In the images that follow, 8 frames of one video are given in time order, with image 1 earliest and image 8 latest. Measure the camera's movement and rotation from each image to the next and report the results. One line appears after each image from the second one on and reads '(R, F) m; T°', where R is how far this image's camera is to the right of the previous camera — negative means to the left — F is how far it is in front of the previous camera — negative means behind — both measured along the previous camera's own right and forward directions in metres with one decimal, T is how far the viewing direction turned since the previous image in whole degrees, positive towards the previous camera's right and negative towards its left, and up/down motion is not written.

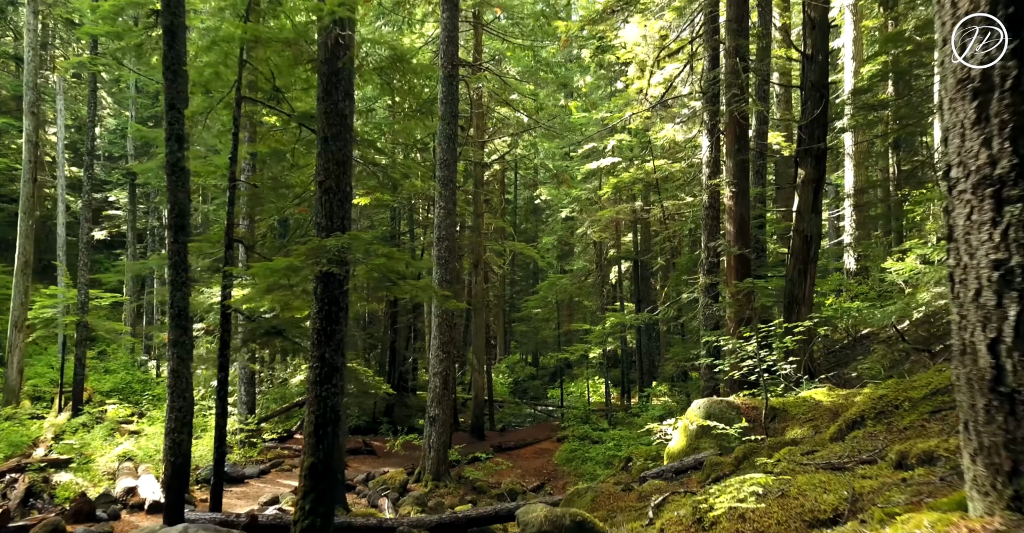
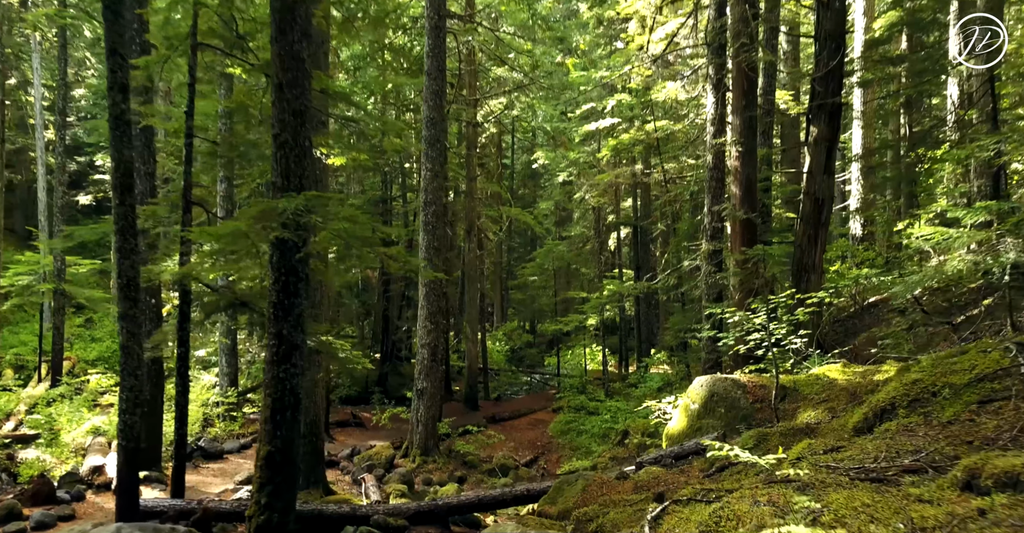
(+0.2, +0.9) m; 0°
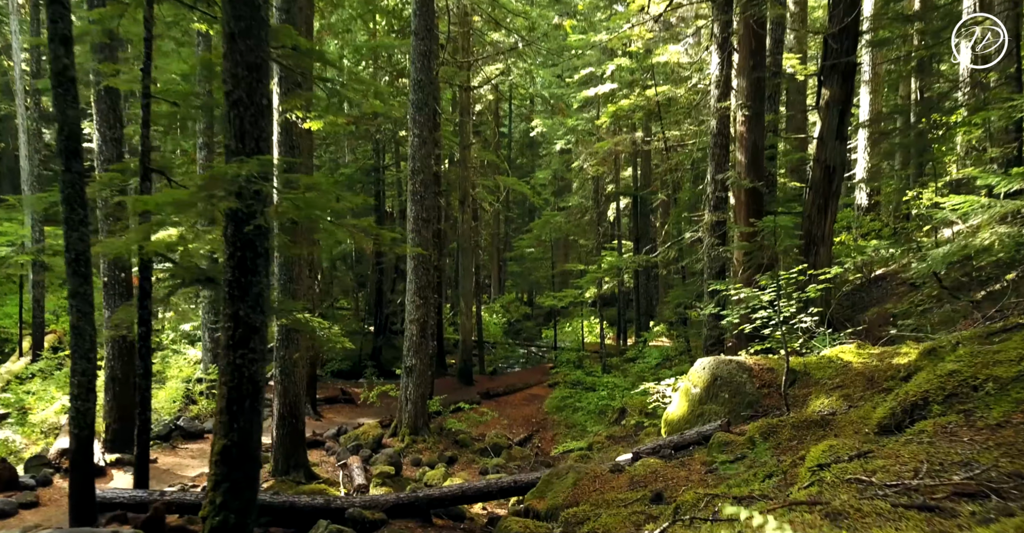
(+0.1, +0.7) m; 0°
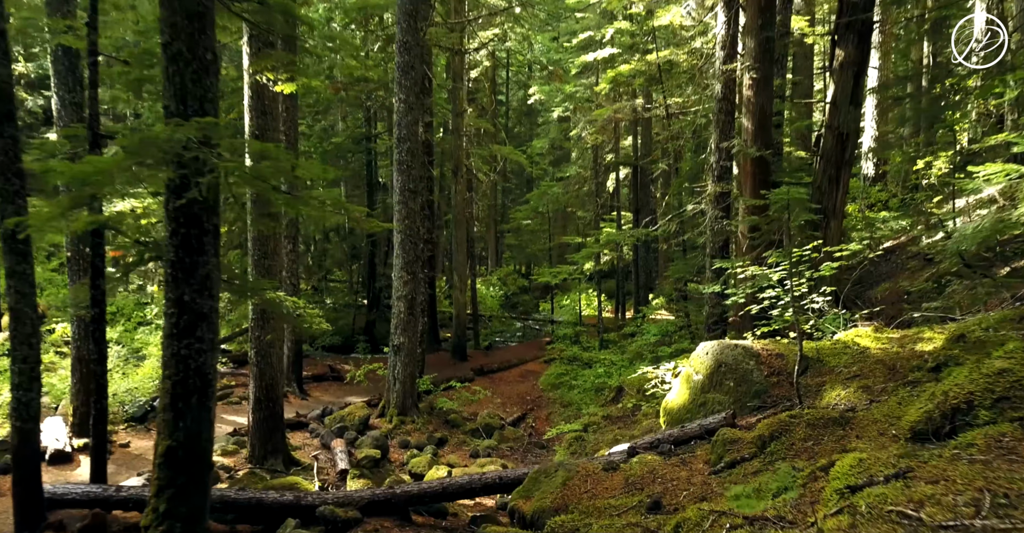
(+0.1, +0.7) m; 0°
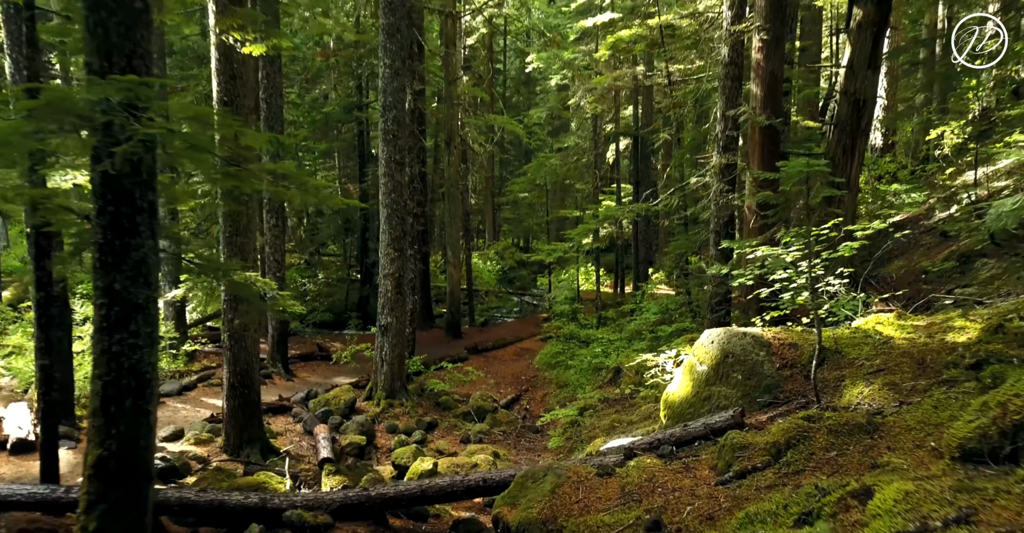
(+0.1, +0.7) m; 0°
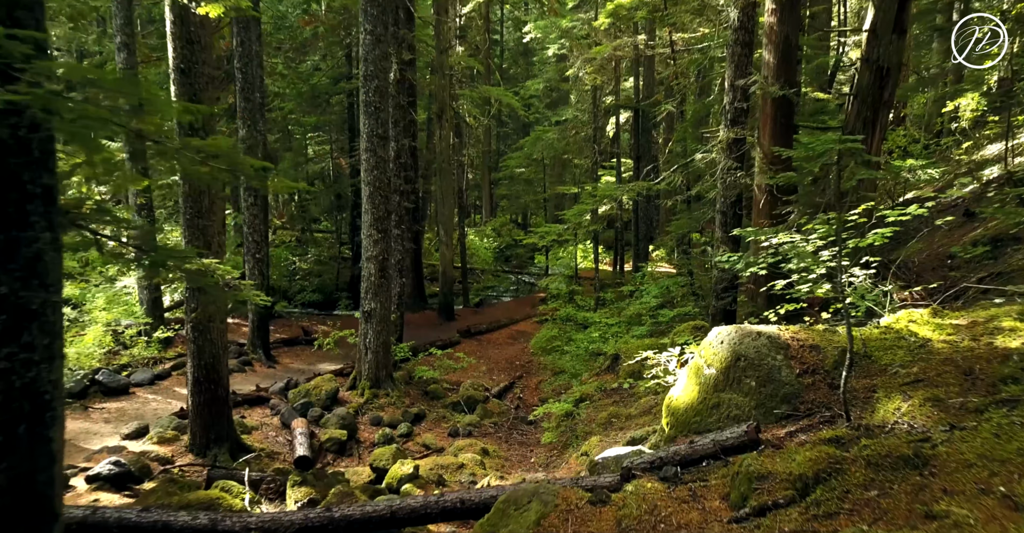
(+0.1, +0.9) m; 0°
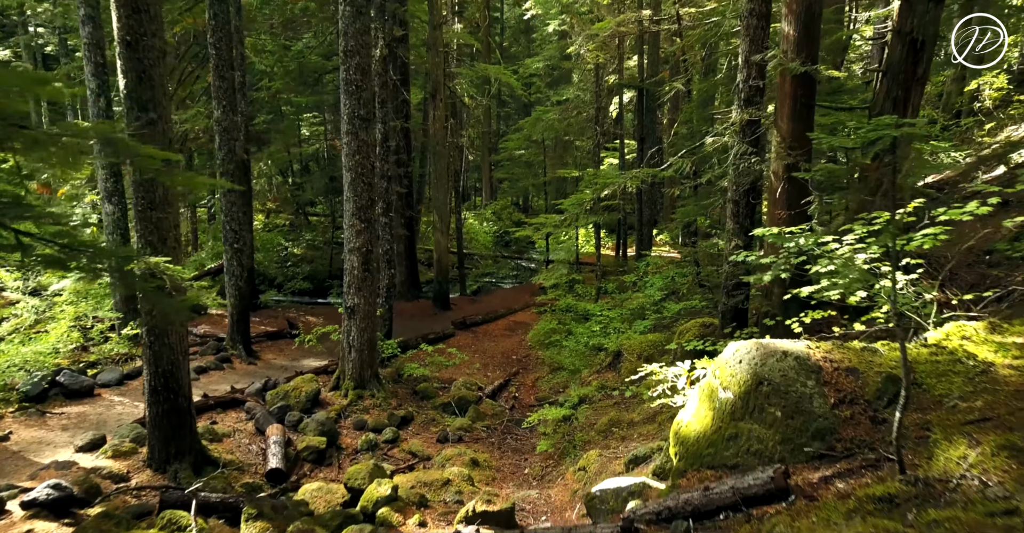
(+0.1, +1.0) m; 0°
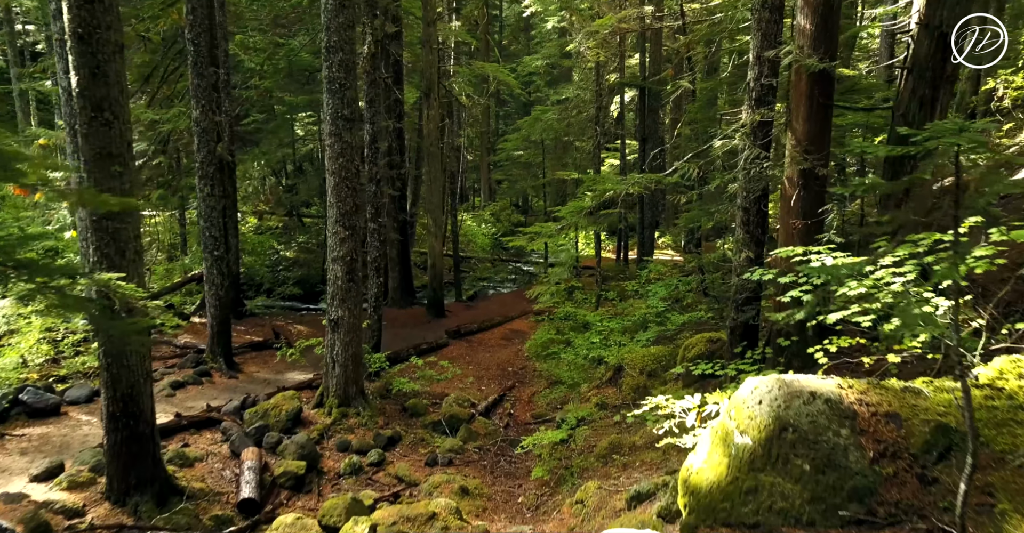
(+0.1, +0.7) m; 0°
